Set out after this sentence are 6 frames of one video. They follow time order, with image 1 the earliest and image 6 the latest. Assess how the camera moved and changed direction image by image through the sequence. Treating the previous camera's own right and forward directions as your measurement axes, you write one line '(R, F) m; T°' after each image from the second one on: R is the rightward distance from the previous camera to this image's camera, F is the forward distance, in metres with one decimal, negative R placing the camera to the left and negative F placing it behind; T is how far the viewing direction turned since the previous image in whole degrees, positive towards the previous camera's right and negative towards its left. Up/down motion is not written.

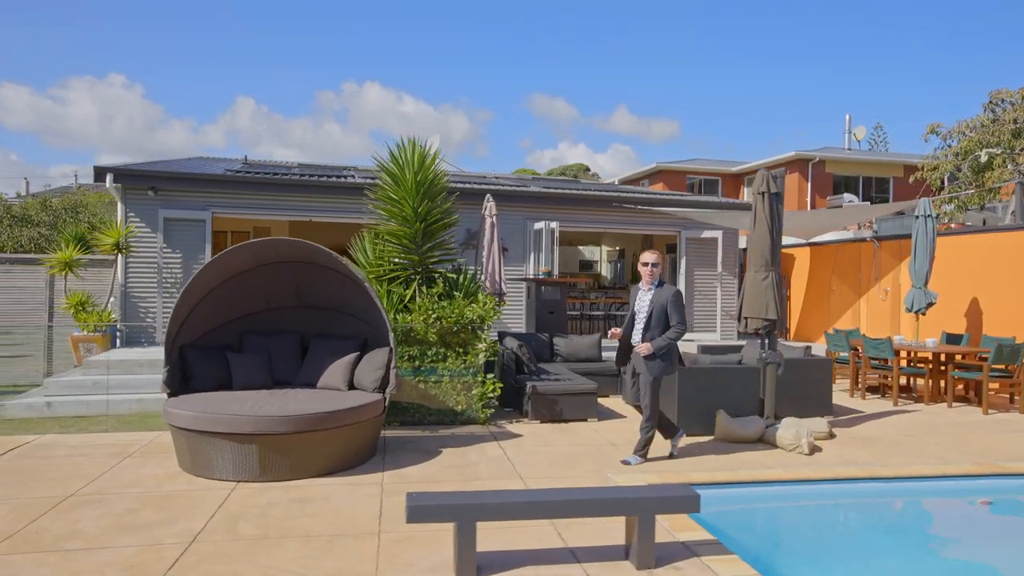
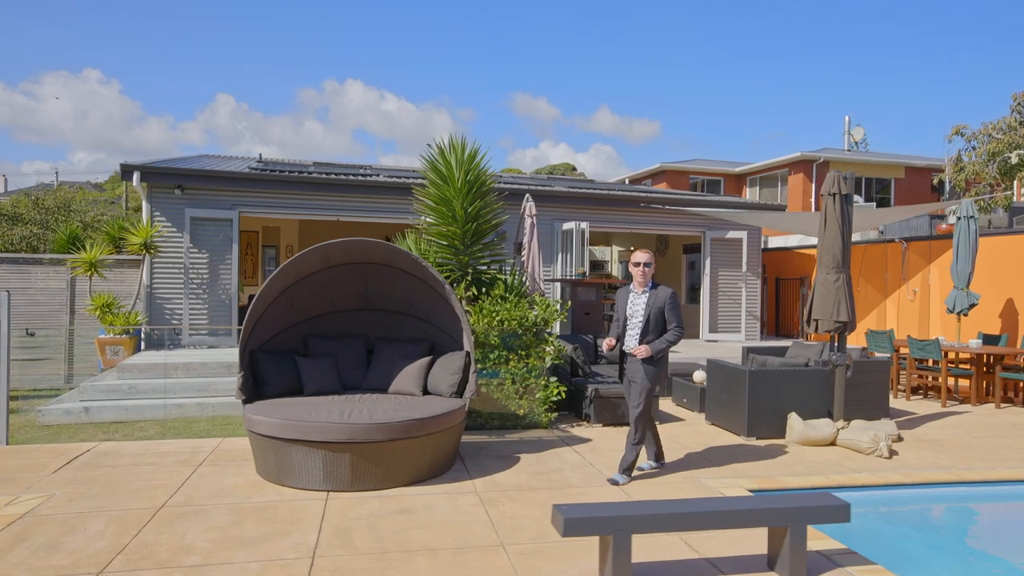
(-0.8, +0.1) m; +1°
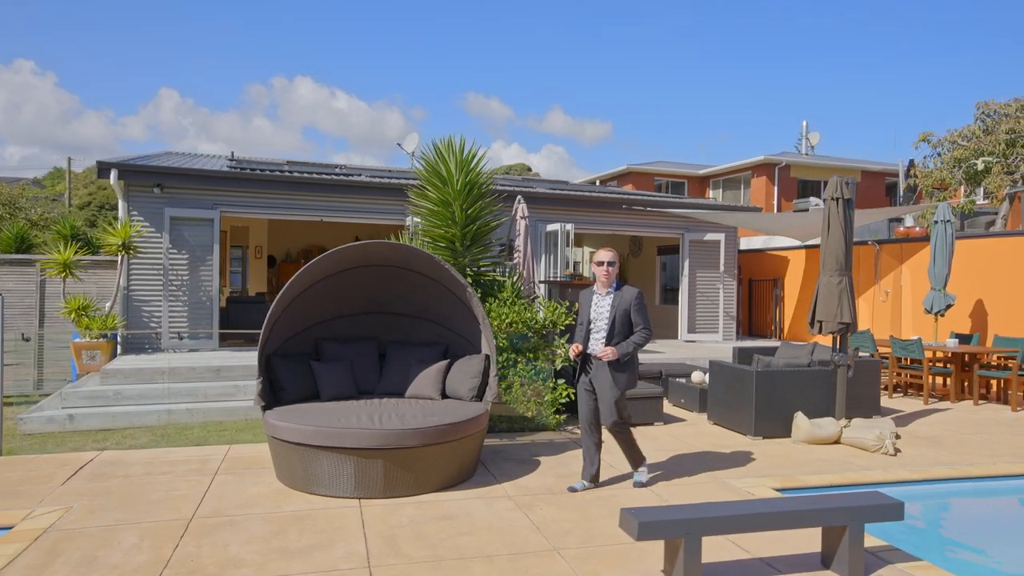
(-0.5, 0.0) m; +4°
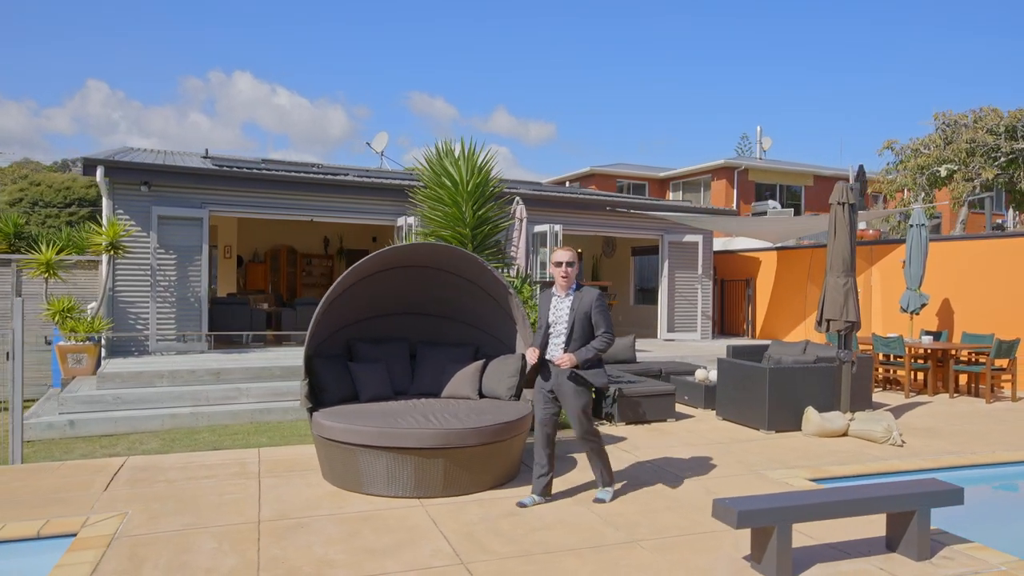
(-0.8, -0.1) m; +4°
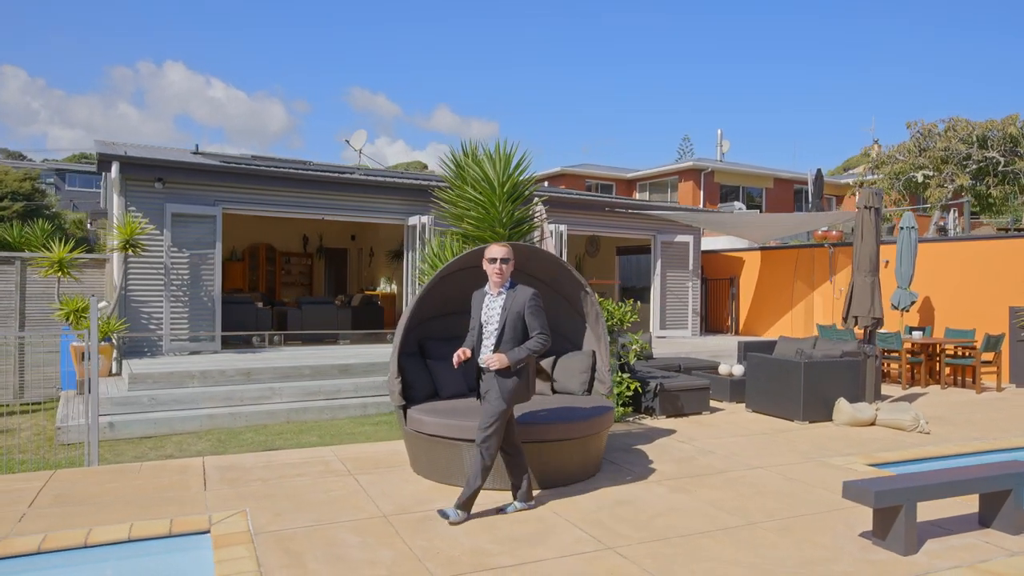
(-1.1, -0.2) m; +5°
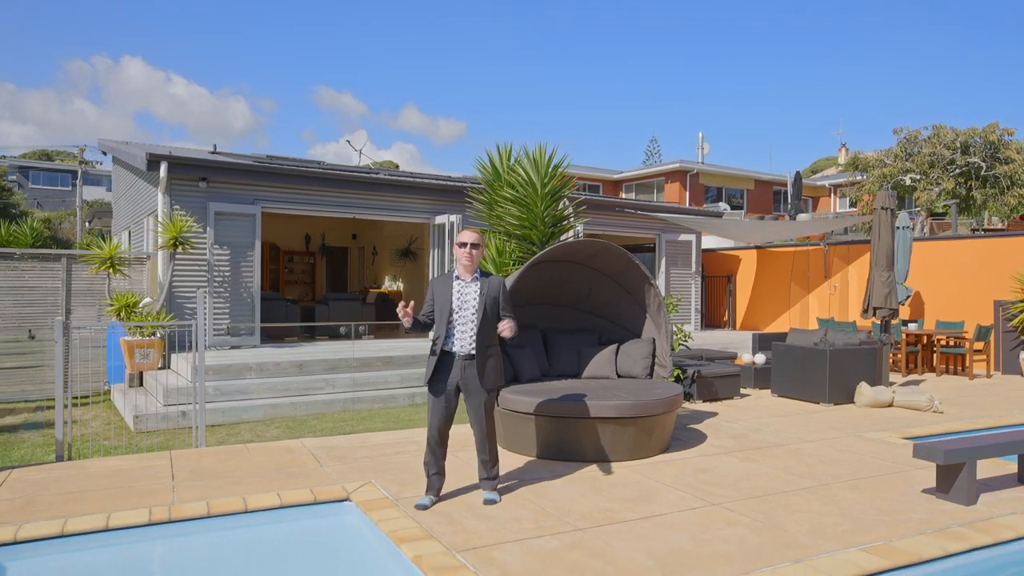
(-1.0, -0.5) m; +3°
